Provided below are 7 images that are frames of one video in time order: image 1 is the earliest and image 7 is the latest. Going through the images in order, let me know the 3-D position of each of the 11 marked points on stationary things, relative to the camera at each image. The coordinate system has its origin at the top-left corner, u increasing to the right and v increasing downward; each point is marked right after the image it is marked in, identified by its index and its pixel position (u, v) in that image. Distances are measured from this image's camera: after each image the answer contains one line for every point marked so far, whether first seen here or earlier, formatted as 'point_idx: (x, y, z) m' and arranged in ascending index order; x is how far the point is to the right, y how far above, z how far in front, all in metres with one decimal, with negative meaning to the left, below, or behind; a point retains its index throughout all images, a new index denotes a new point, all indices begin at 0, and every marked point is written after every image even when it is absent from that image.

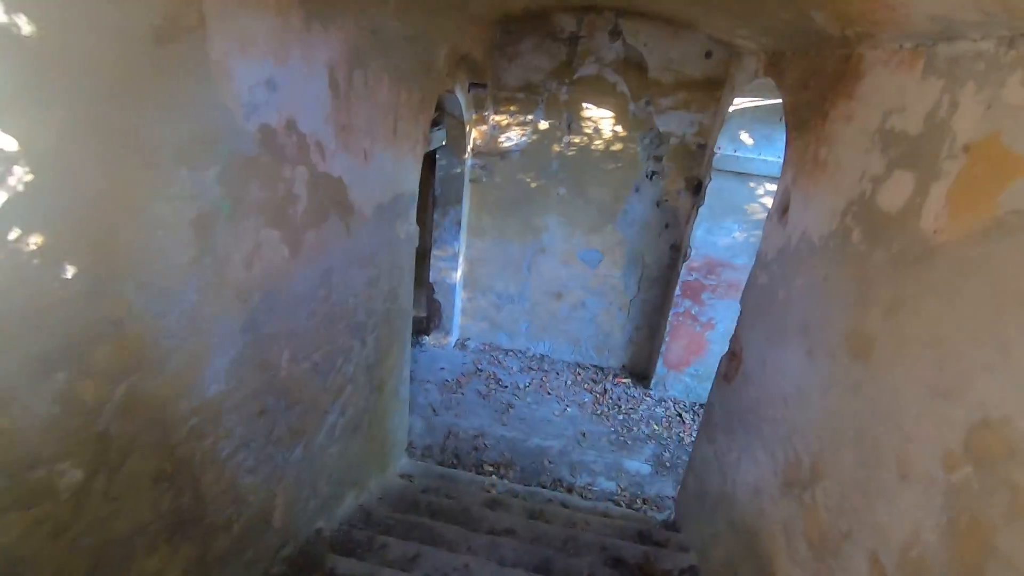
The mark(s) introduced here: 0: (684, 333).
0: (+1.3, -0.3, +4.1) m
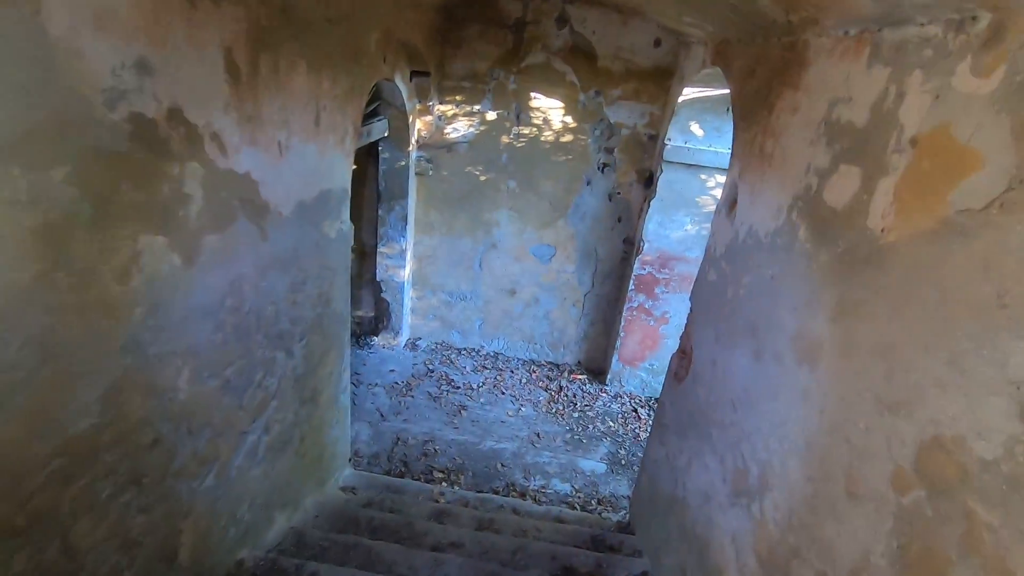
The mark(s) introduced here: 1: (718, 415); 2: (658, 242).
0: (+1.0, -0.3, +4.0) m
1: (+0.7, -0.4, +1.9) m
2: (+1.0, +0.3, +3.8) m
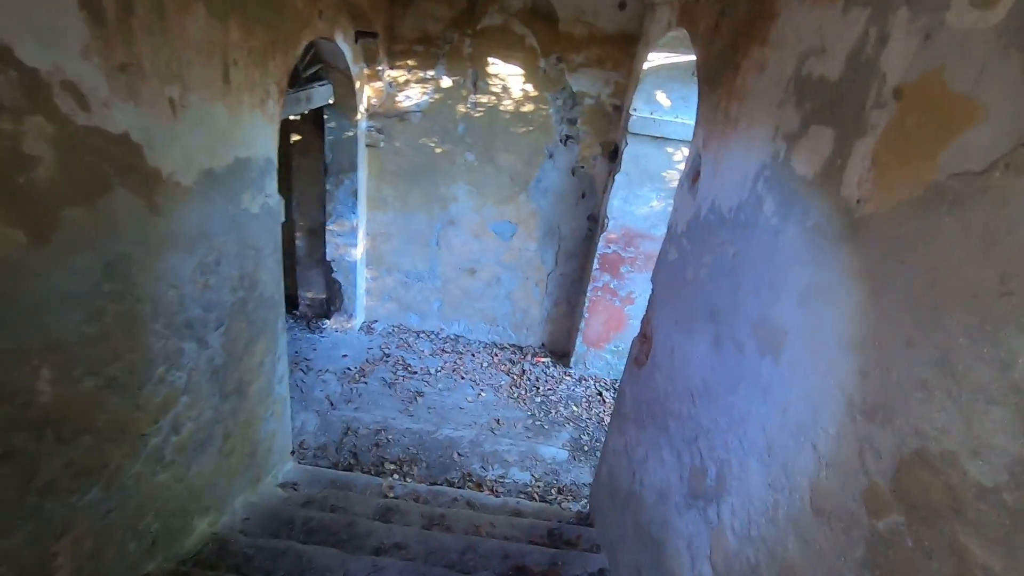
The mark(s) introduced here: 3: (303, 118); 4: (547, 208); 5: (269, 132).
0: (+0.7, -0.1, +3.9) m
1: (+0.5, -0.4, +1.7) m
2: (+0.7, +0.5, +3.6) m
3: (-1.4, +1.1, +3.6) m
4: (+0.2, +0.6, +3.8) m
5: (-0.9, +0.6, +2.1) m
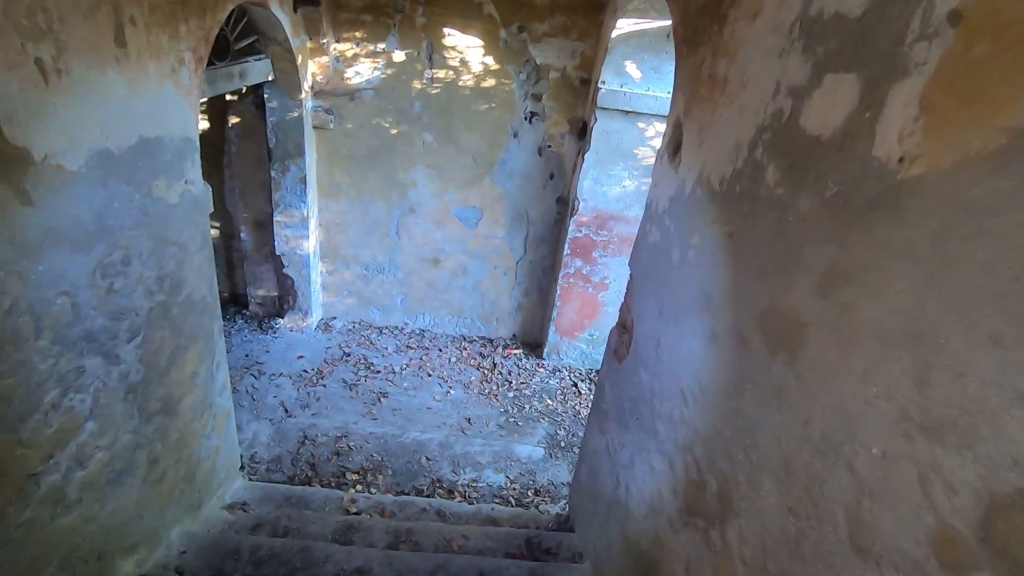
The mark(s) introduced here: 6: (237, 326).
0: (+0.4, -0.1, +3.7) m
1: (+0.4, -0.3, +1.5) m
2: (+0.5, +0.6, +3.4) m
3: (-1.6, +1.1, +3.3) m
4: (0.0, +0.6, +3.6) m
5: (-1.1, +0.6, +1.8) m
6: (-1.9, -0.3, +3.8) m
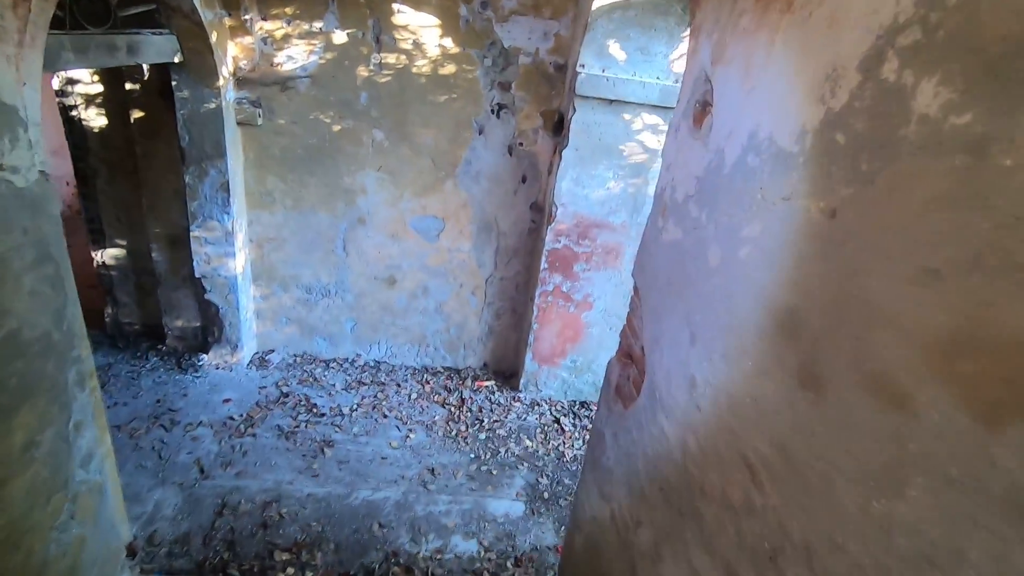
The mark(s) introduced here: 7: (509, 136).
0: (+0.3, -0.2, +3.2) m
1: (+0.4, -0.4, +1.0) m
2: (+0.3, +0.4, +2.9) m
3: (-1.8, +1.0, +2.7) m
4: (-0.2, +0.5, +3.1) m
5: (-1.2, +0.5, +1.2) m
6: (-2.1, -0.4, +3.1) m
7: (0.0, +0.8, +3.0) m
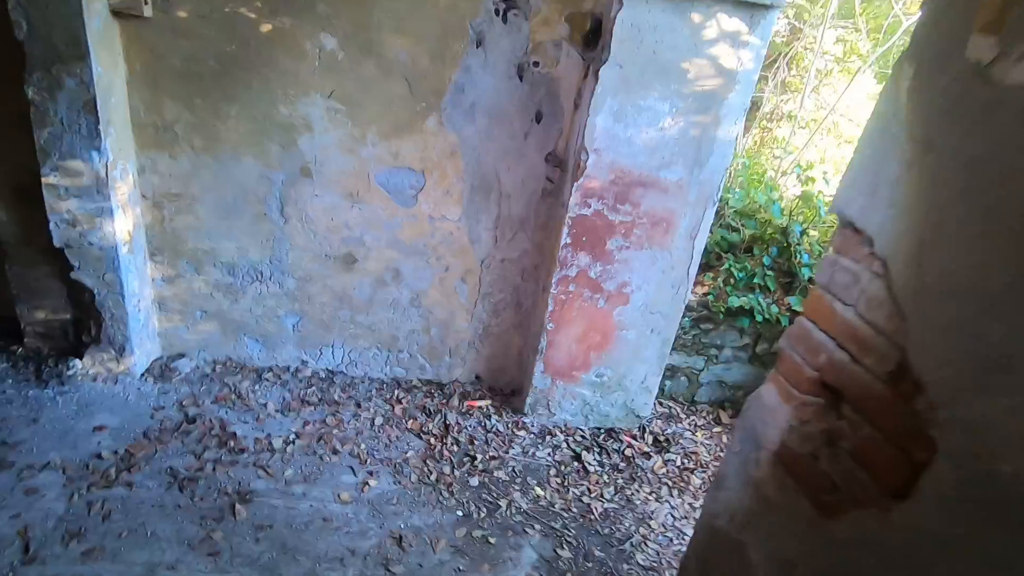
0: (+0.3, -0.1, +2.3) m
1: (+0.5, -0.3, +0.1) m
2: (+0.4, +0.5, +2.0) m
3: (-1.8, +1.1, +1.7) m
4: (-0.1, +0.6, +2.2) m
5: (-1.1, +0.6, +0.3) m
6: (-2.1, -0.3, +2.2) m
7: (0.0, +0.9, +2.1) m
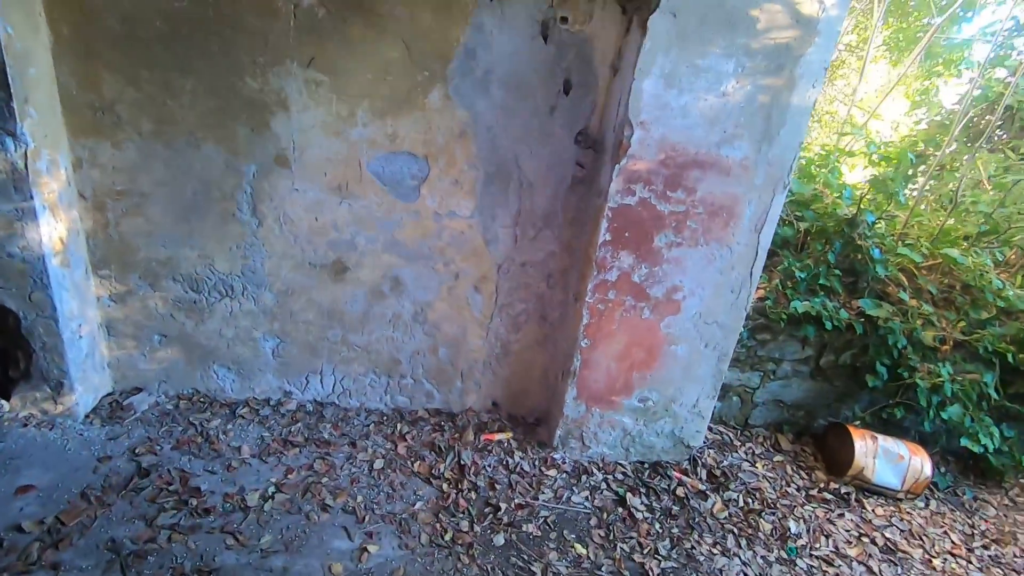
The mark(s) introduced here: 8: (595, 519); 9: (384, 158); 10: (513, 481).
0: (+0.4, -0.1, +1.9) m
1: (+0.6, -0.3, -0.3) m
2: (+0.5, +0.5, +1.6) m
3: (-1.7, +1.0, +1.3) m
4: (-0.1, +0.6, +1.8) m
5: (-1.0, +0.6, -0.1) m
6: (-2.0, -0.4, +1.7) m
7: (+0.1, +0.9, +1.7) m
8: (+0.3, -0.8, +1.8) m
9: (-0.4, +0.4, +1.8) m
10: (0.0, -0.7, +1.9) m
